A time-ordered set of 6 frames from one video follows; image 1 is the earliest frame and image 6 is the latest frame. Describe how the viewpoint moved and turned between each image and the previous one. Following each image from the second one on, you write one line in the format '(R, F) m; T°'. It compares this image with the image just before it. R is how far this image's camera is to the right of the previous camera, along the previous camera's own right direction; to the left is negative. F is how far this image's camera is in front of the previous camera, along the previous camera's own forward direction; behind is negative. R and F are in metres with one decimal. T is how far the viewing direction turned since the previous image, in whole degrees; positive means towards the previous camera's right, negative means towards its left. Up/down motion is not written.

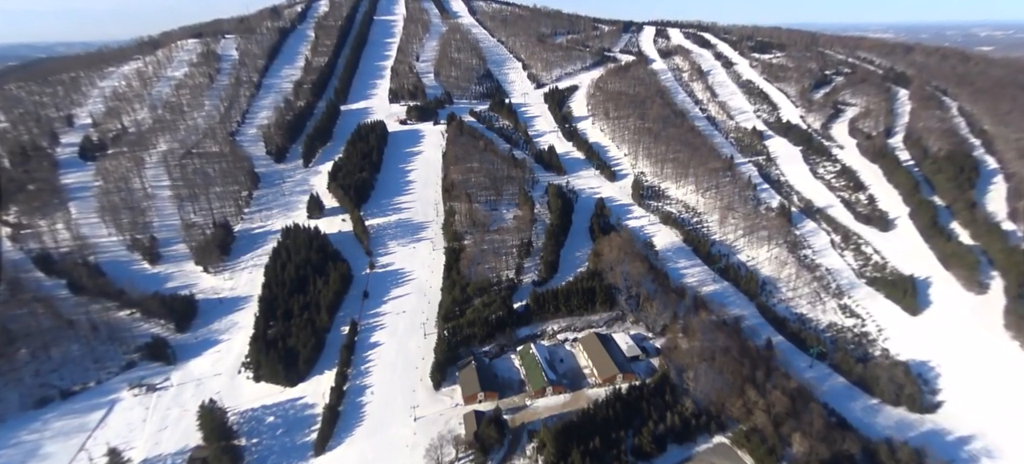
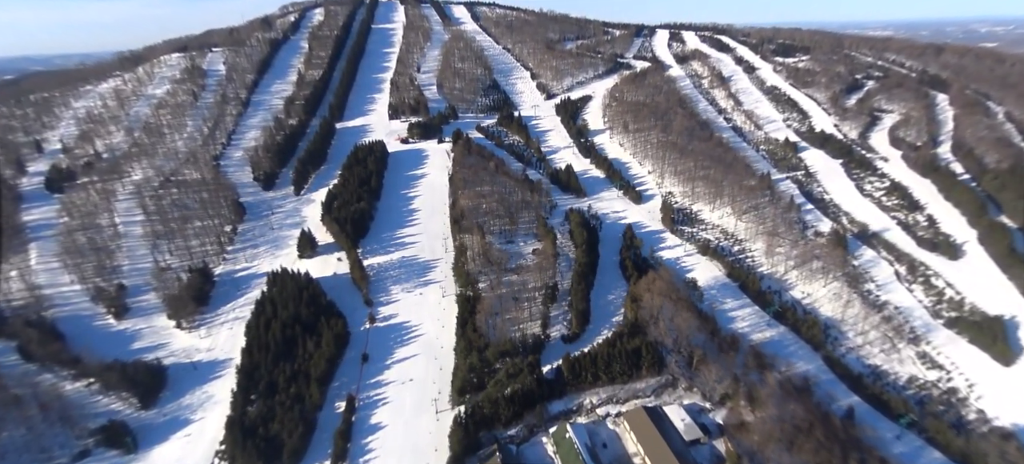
(-0.9, +4.1) m; 0°
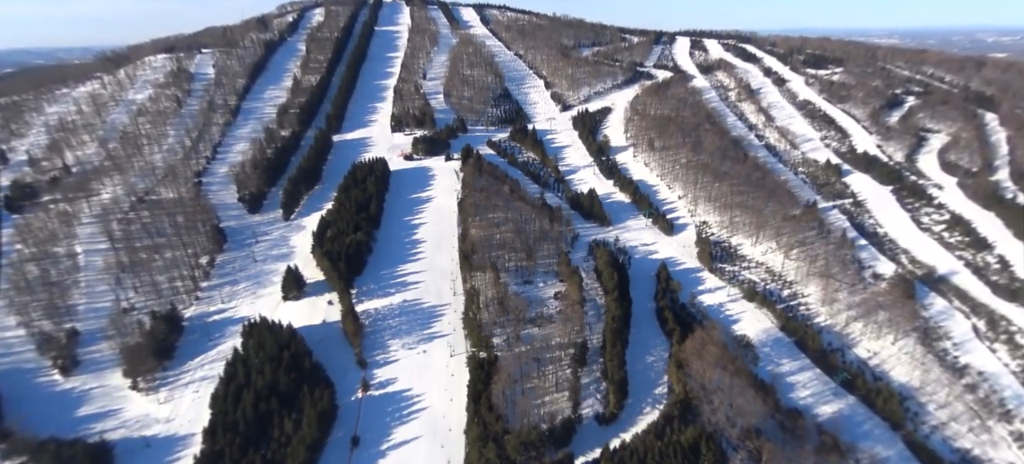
(-0.8, +4.0) m; 0°
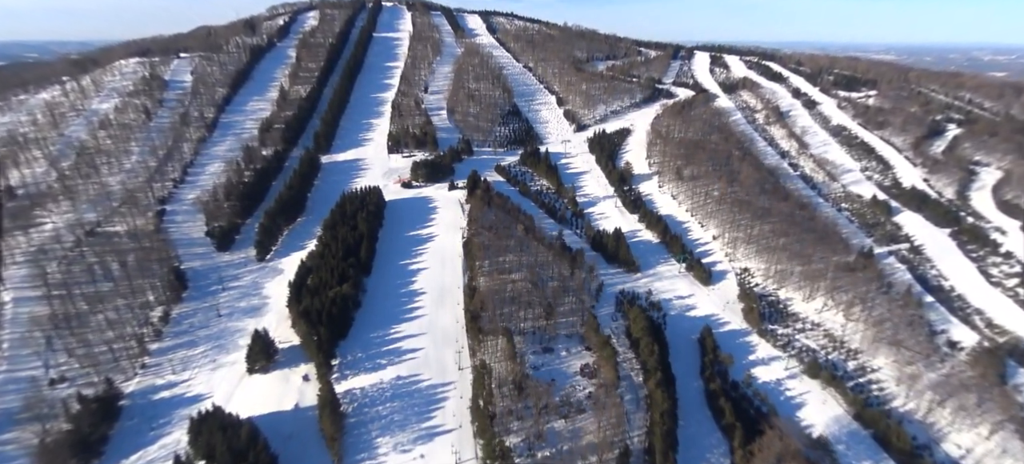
(-1.0, +4.5) m; +1°
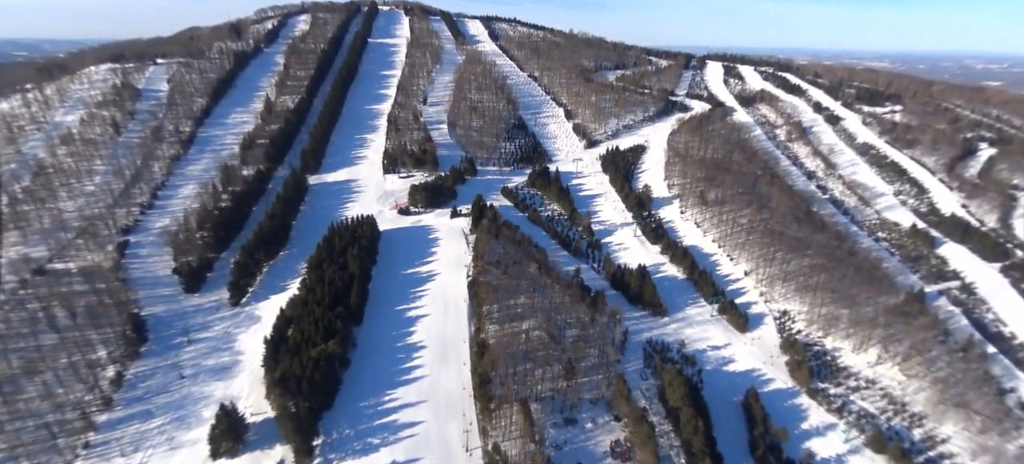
(-0.8, +3.3) m; +1°
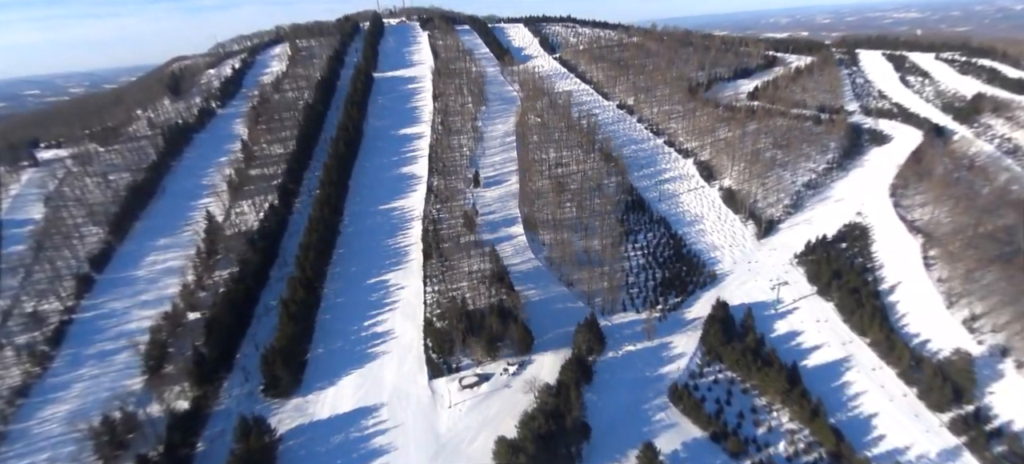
(-4.0, +16.6) m; -2°
